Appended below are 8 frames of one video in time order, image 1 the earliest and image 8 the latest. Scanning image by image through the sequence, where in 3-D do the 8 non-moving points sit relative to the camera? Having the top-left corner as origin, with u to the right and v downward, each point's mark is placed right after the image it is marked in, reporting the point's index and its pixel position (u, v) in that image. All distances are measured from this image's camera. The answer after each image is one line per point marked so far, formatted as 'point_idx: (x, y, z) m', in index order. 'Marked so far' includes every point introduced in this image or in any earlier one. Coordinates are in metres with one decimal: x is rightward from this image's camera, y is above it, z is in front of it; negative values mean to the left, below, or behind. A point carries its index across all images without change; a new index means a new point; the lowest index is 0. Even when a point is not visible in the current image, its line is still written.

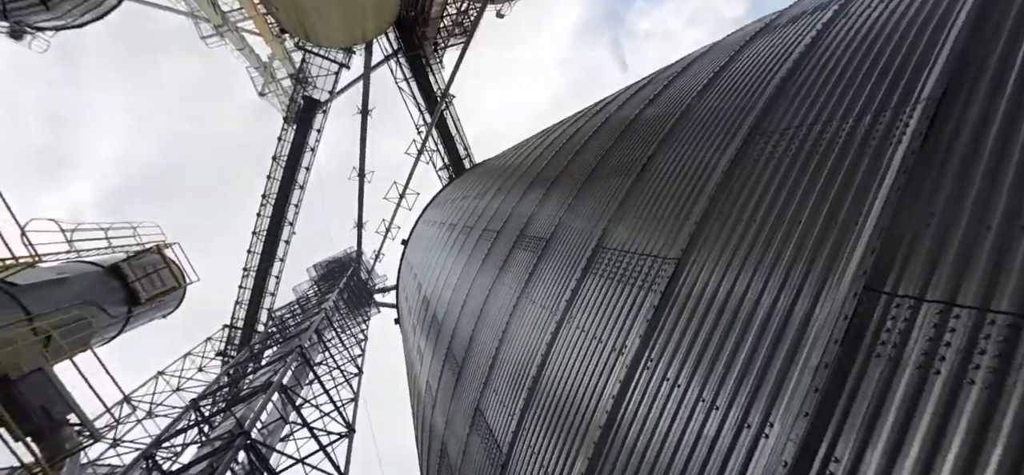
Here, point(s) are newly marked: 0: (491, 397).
0: (-0.4, -3.1, +7.6) m
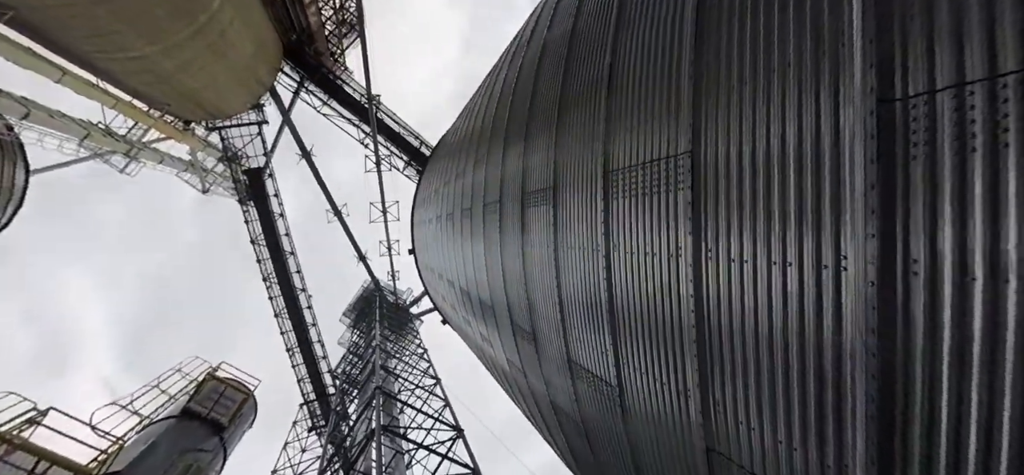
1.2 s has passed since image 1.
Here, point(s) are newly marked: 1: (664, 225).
0: (+1.3, -2.2, +8.1) m
1: (+2.1, +0.2, +5.5) m
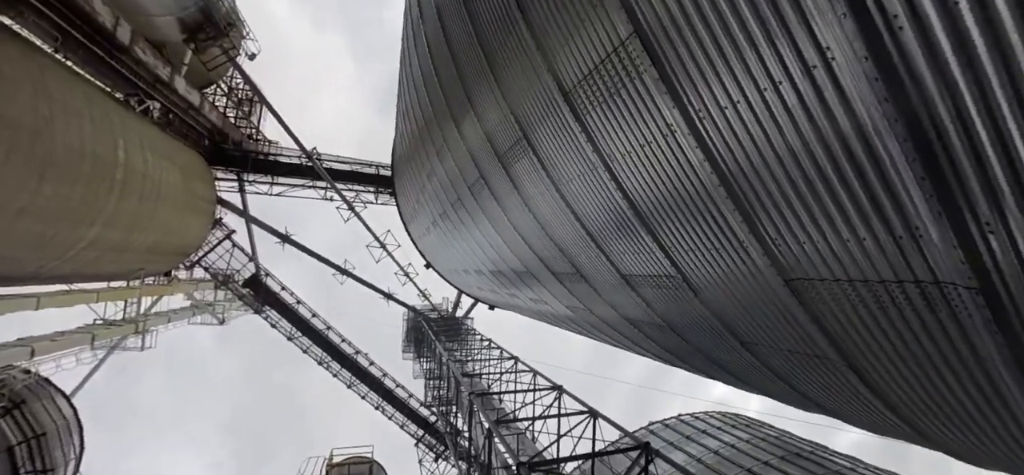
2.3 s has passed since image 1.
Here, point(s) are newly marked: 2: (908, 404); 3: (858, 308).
0: (+2.3, -0.5, +8.3) m
1: (+1.8, +1.7, +5.5) m
2: (+6.5, -2.8, +6.5) m
3: (+4.6, -1.0, +5.4) m
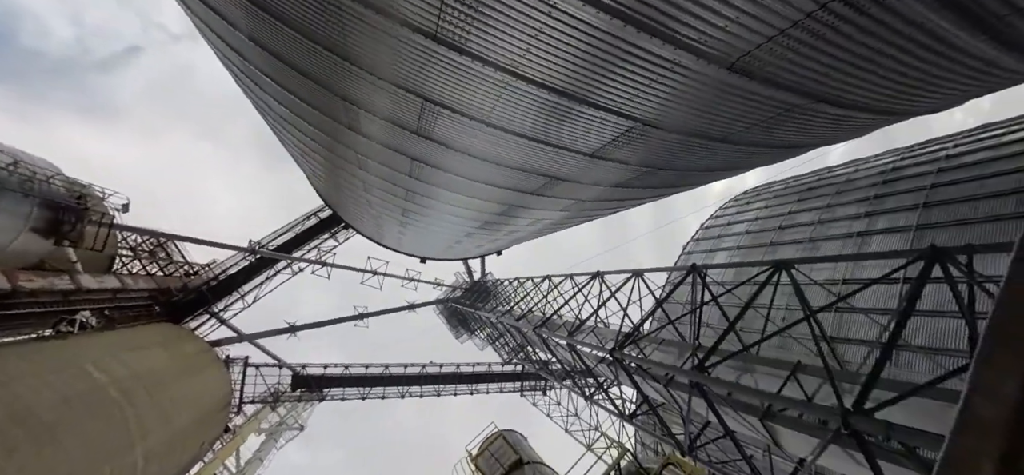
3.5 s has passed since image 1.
0: (+1.5, +2.0, +8.3) m
1: (+0.1, +2.9, +5.1) m
2: (+6.3, +2.5, +6.9) m
3: (+3.9, +2.6, +5.5) m
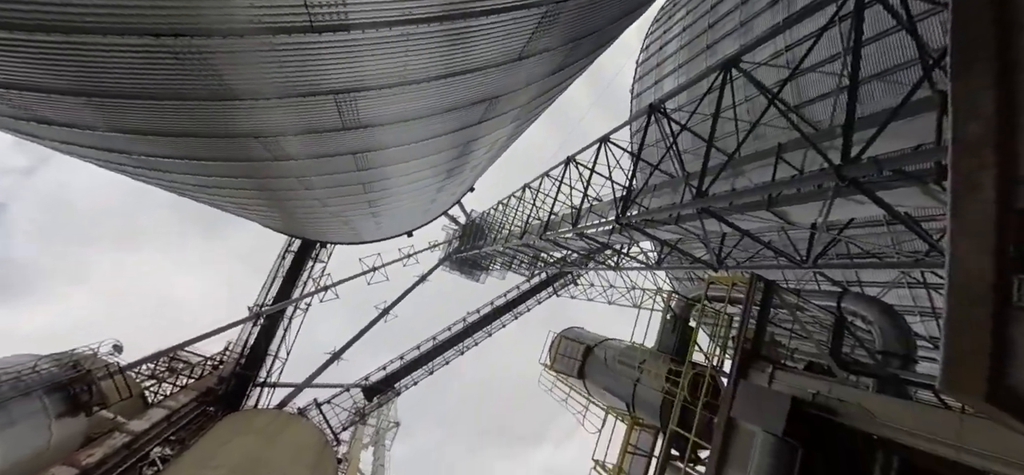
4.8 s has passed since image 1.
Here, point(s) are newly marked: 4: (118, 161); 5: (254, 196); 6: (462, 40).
0: (-0.2, +3.6, +7.7) m
1: (-1.5, +3.2, +4.4) m
2: (+3.9, +6.2, +6.4) m
3: (+2.0, +4.8, +4.9) m
4: (-9.2, +1.8, +9.3) m
5: (-7.3, +1.2, +11.3) m
6: (-0.9, +3.3, +6.8) m
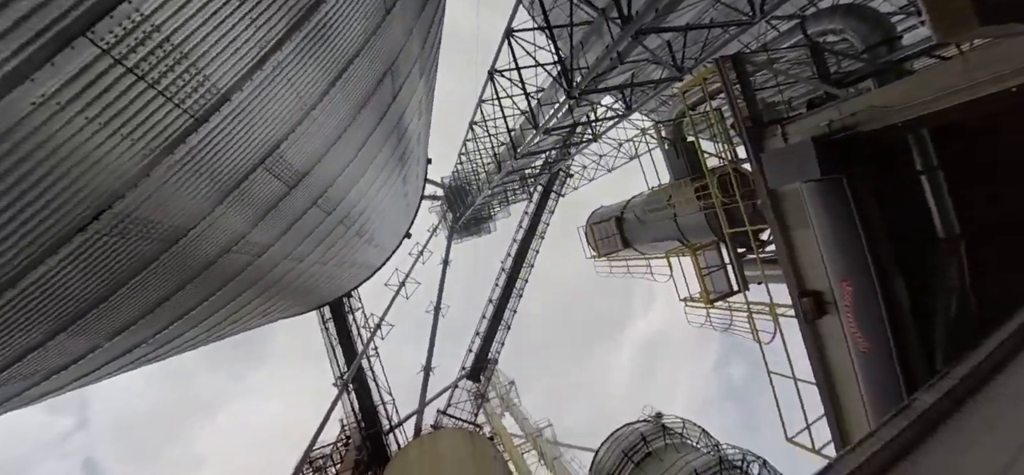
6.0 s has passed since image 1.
0: (-2.5, +3.9, +7.1) m
1: (-3.1, +2.2, +3.9) m
2: (-0.7, +8.2, +5.1) m
3: (-1.4, +5.7, +4.0) m
4: (-8.8, -2.7, +9.3) m
5: (-7.0, -1.7, +11.3) m
6: (-2.8, +3.1, +6.2) m
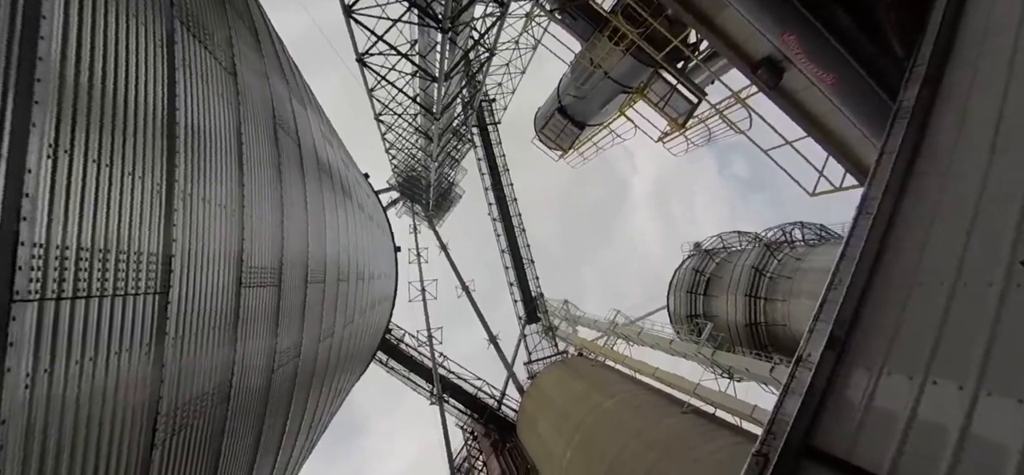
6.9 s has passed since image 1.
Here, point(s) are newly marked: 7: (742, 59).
0: (-4.7, +2.3, +6.5) m
1: (-3.9, +0.3, +3.6) m
2: (-5.6, +6.6, +3.9) m
3: (-4.5, +4.1, +3.1) m
4: (-6.0, -6.3, +9.7) m
5: (-5.4, -4.2, +11.5) m
6: (-4.4, +1.4, +5.8) m
7: (+4.0, +3.1, +6.9) m
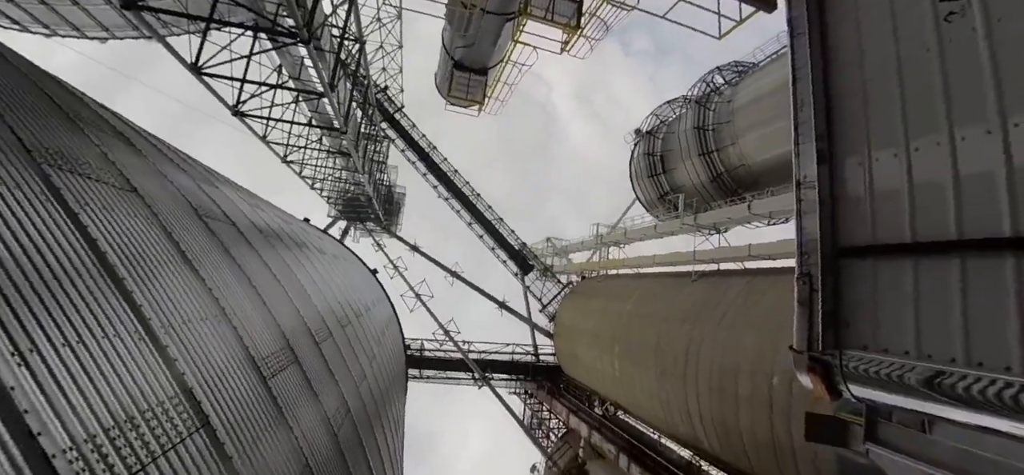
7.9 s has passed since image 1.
0: (-5.6, +0.4, +5.8) m
1: (-3.6, -1.3, +3.3) m
2: (-8.0, +3.5, +2.7) m
3: (-5.8, +1.7, +2.3) m
4: (-3.2, -7.6, +10.0) m
5: (-3.8, -5.3, +11.6) m
6: (-4.8, -0.3, +5.3) m
7: (+1.7, +5.1, +6.8) m
